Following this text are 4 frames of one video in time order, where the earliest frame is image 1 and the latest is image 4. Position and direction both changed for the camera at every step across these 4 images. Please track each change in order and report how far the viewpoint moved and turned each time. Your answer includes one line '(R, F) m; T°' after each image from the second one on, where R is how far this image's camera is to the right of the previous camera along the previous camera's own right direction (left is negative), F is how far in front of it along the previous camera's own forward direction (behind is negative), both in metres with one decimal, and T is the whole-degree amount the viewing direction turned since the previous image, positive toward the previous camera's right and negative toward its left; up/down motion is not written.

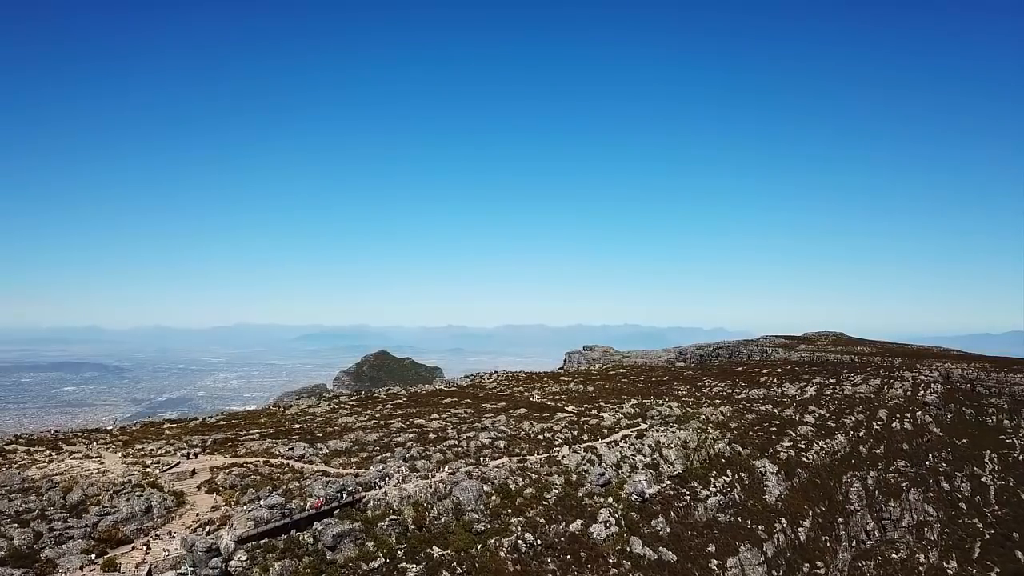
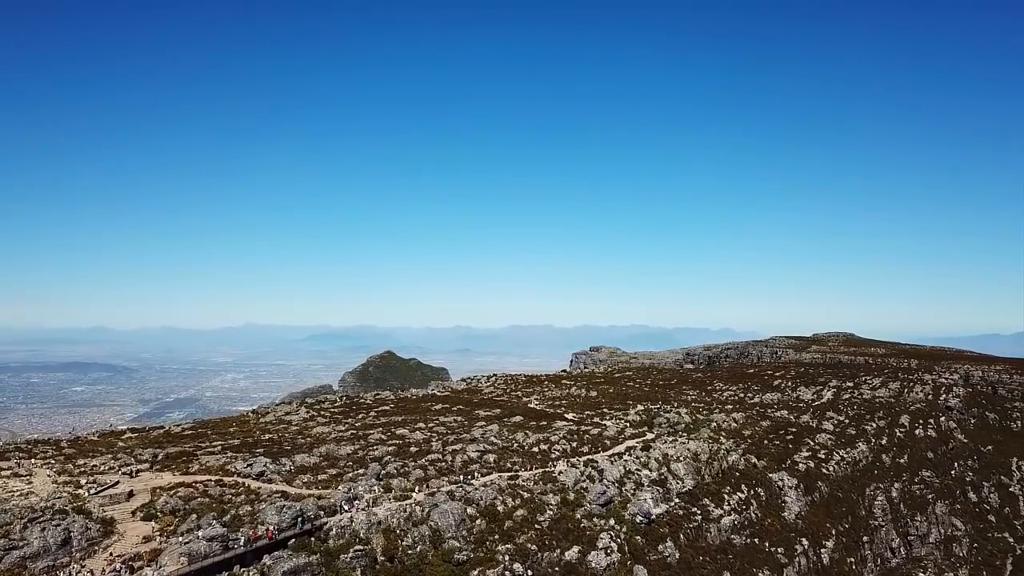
(+1.5, +5.3) m; -1°
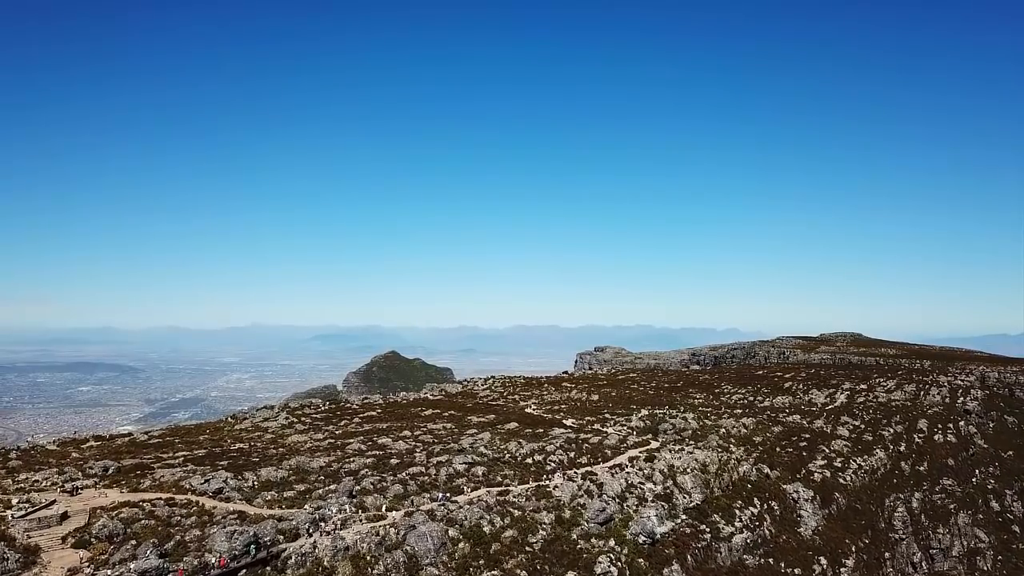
(+1.2, +4.2) m; -1°
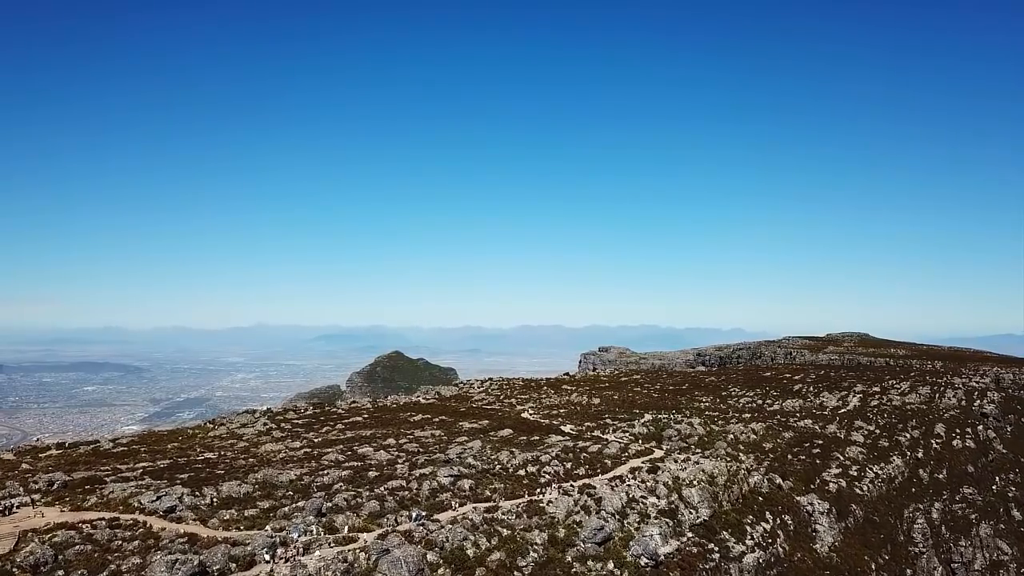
(+1.1, +3.7) m; 0°
